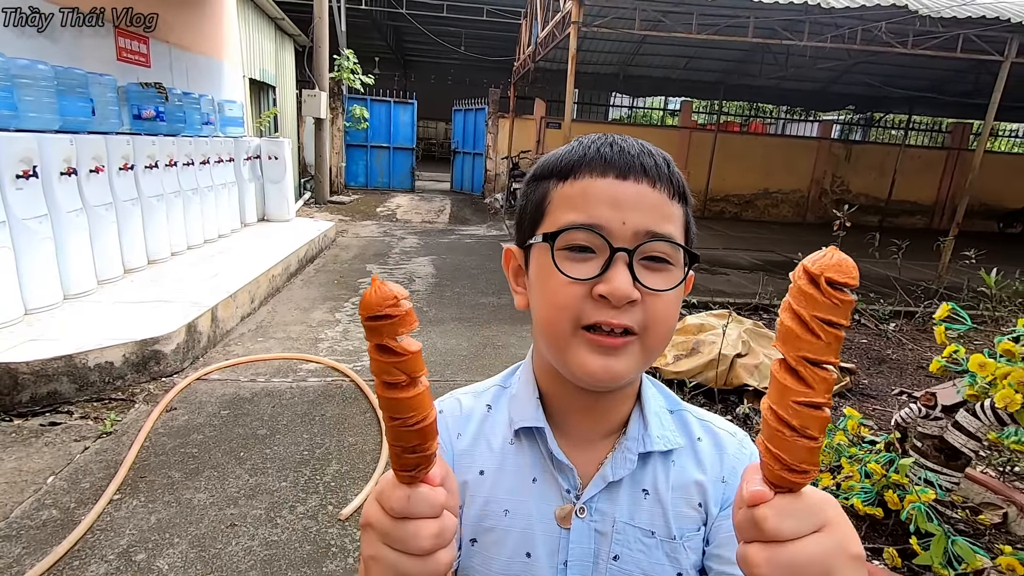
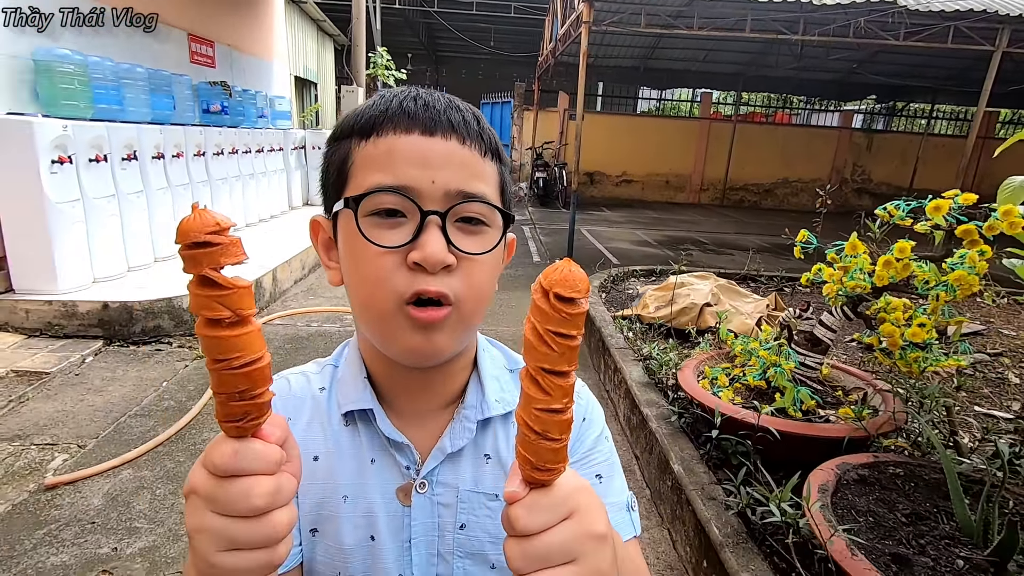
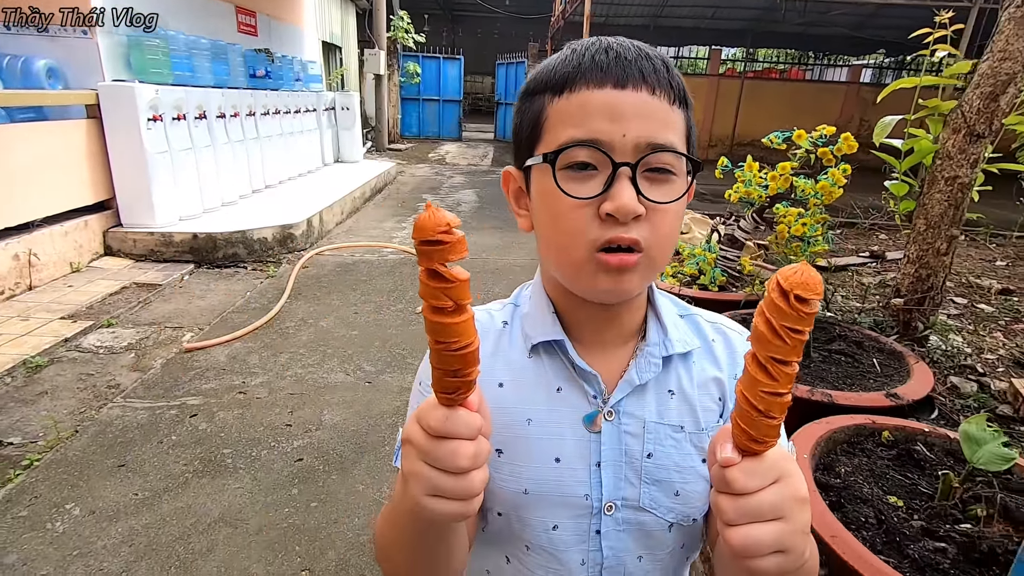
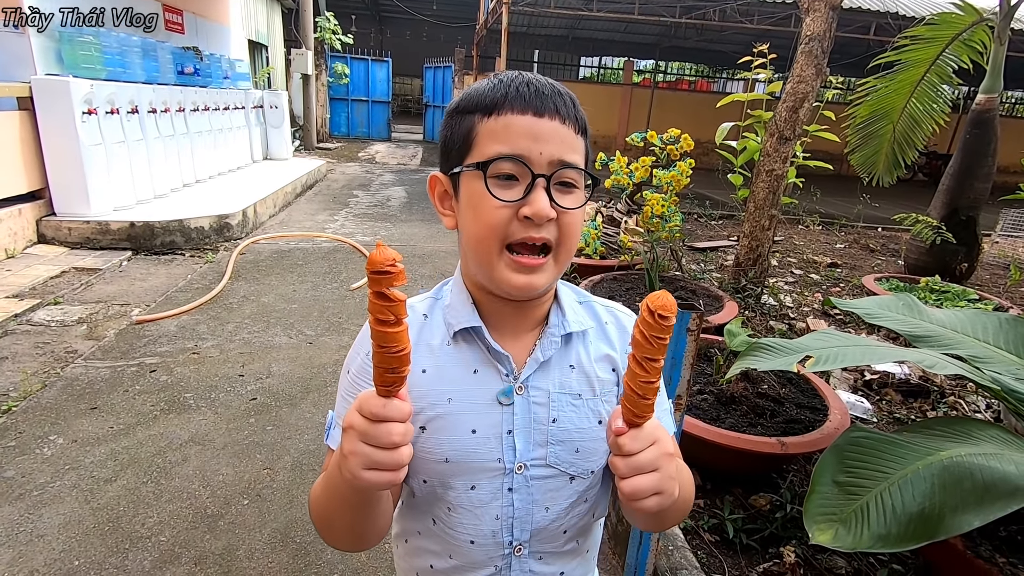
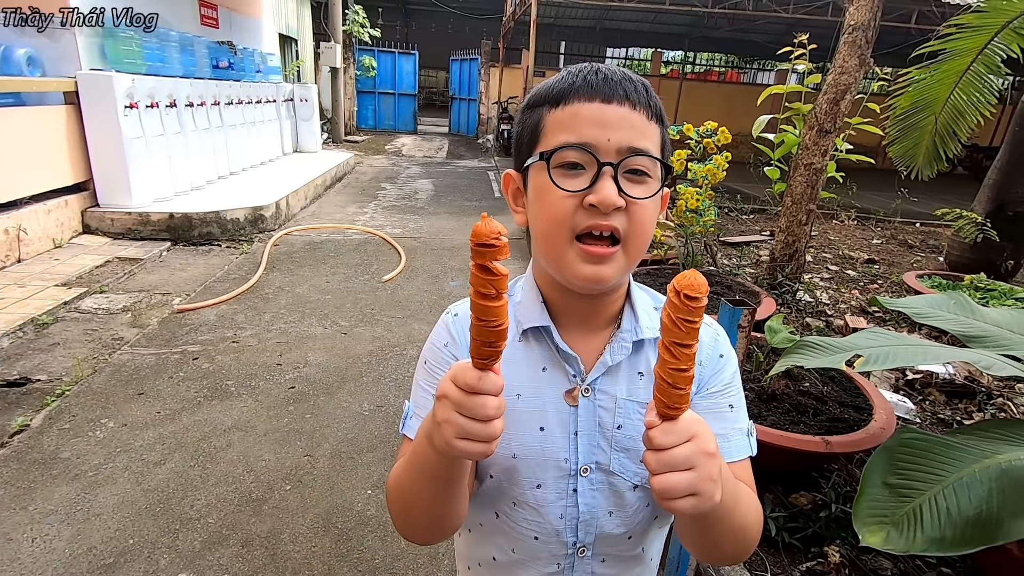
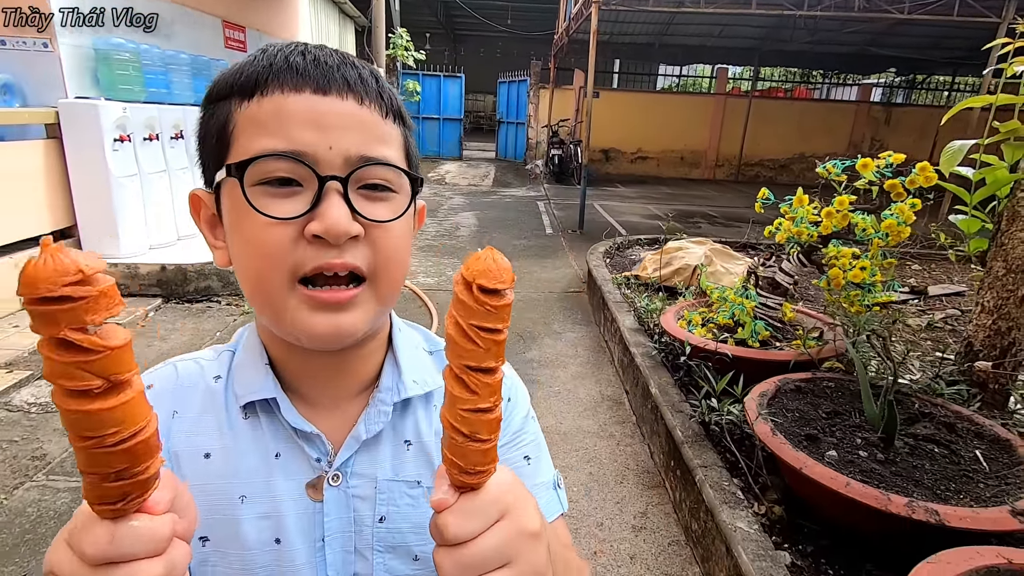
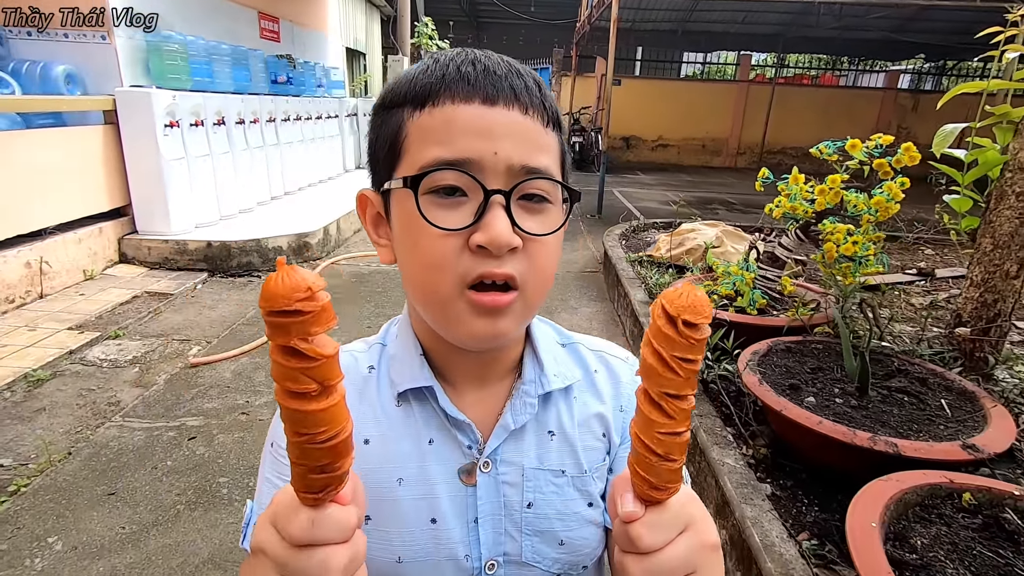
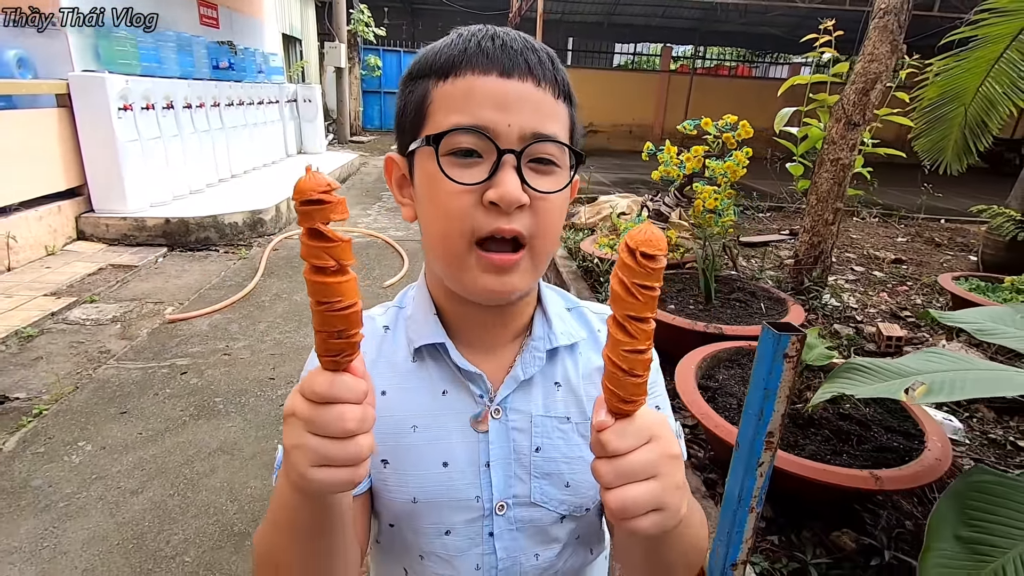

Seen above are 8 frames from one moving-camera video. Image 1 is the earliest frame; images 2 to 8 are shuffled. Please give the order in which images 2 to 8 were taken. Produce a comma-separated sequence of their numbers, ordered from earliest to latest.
2, 6, 7, 3, 8, 5, 4
